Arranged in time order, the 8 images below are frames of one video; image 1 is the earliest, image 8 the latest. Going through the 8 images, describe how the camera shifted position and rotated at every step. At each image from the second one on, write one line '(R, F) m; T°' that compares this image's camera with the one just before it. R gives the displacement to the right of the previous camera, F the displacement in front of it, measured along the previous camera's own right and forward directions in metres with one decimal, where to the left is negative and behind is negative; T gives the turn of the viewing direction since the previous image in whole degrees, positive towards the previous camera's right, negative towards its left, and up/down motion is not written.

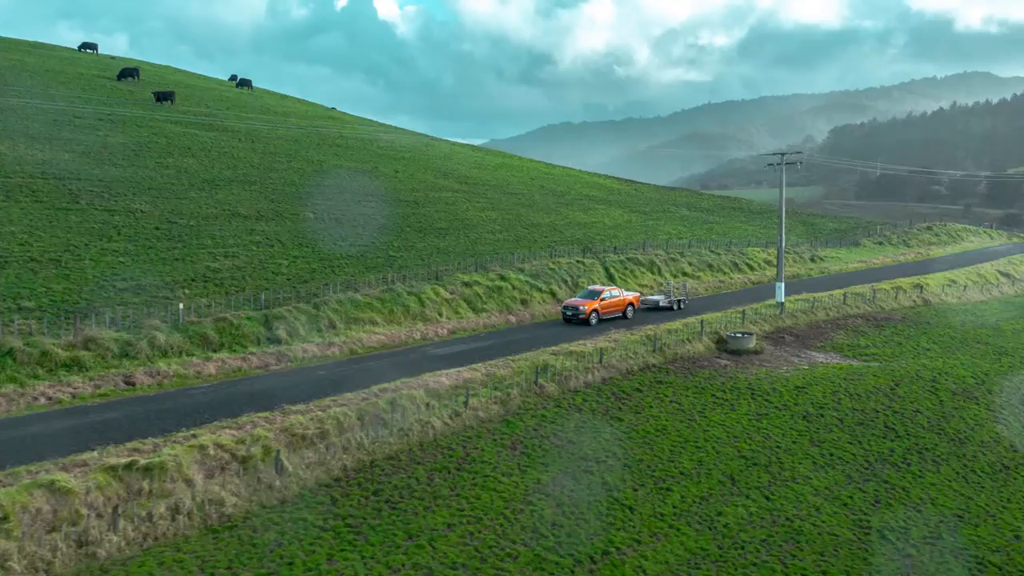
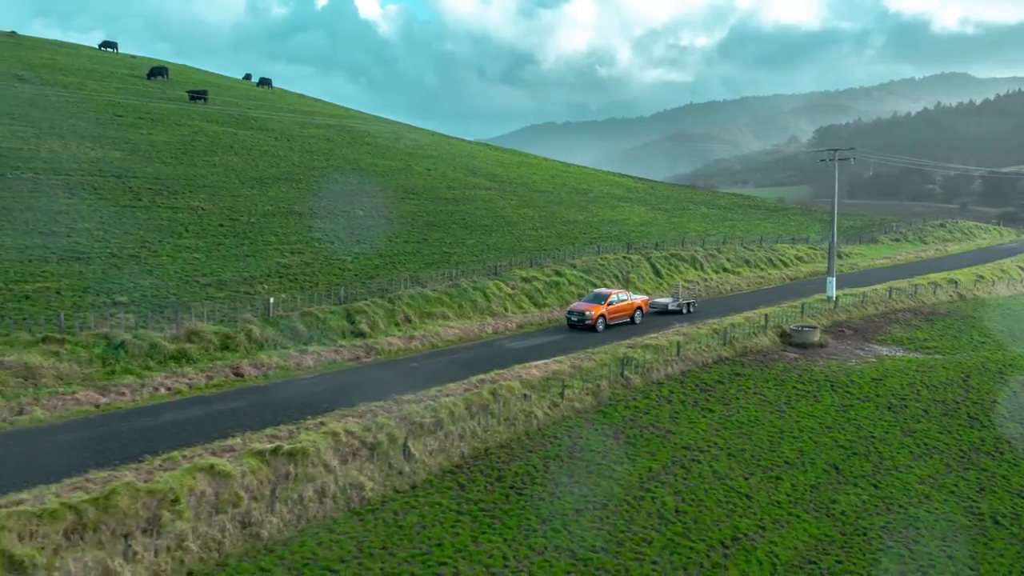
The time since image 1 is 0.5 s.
(-2.9, -0.5) m; 0°
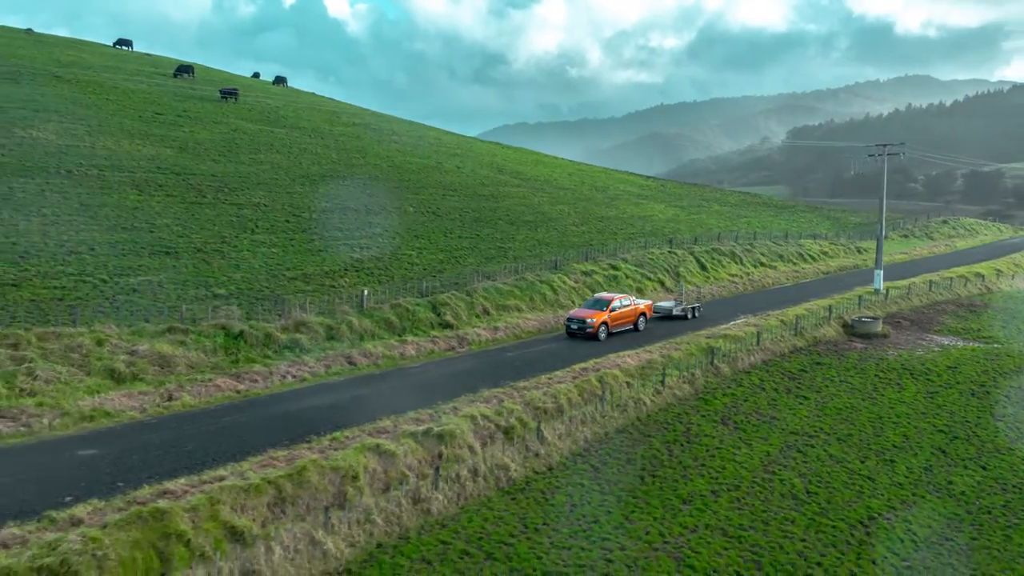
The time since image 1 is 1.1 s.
(-3.4, -0.7) m; +1°
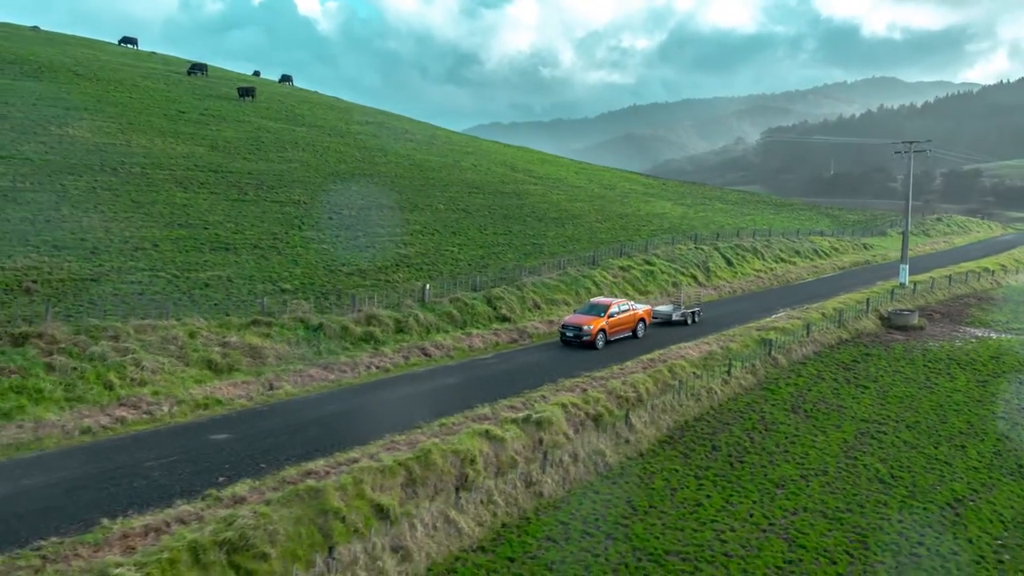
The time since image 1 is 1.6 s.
(-2.6, -0.6) m; +1°
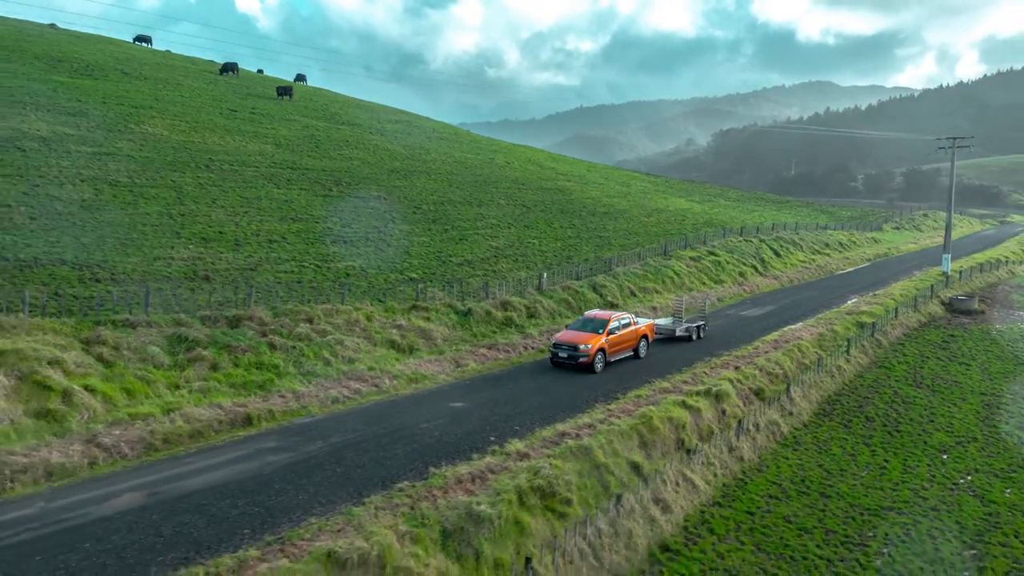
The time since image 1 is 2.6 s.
(-5.1, -1.6) m; +1°
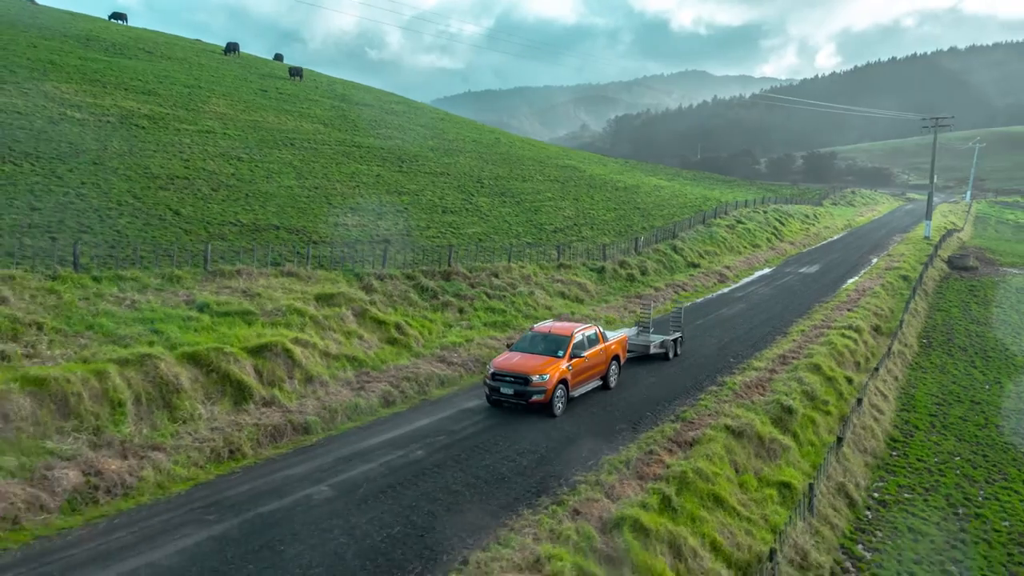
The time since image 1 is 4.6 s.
(-7.1, -3.3) m; +4°
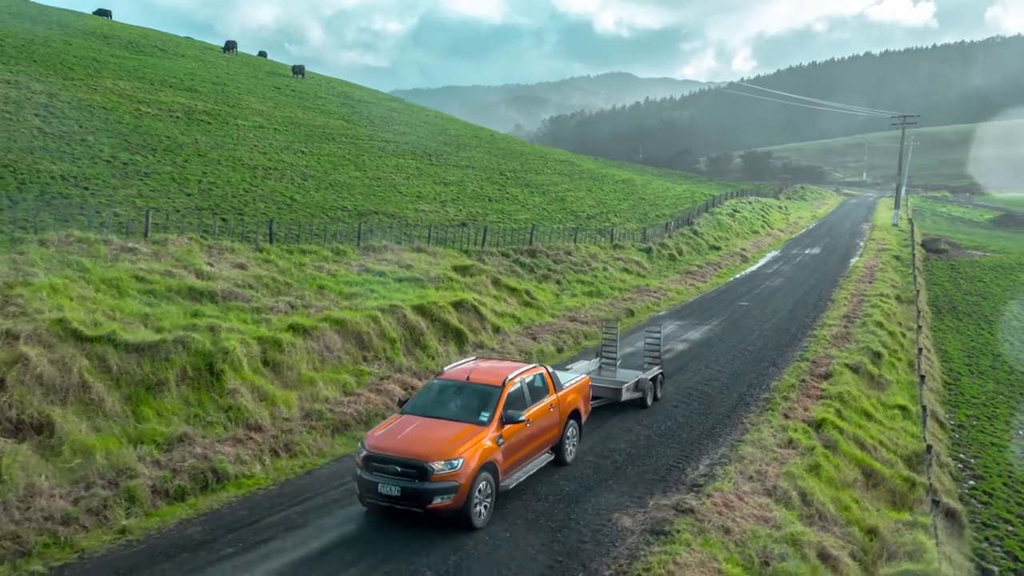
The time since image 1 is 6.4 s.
(-4.0, -2.9) m; +3°
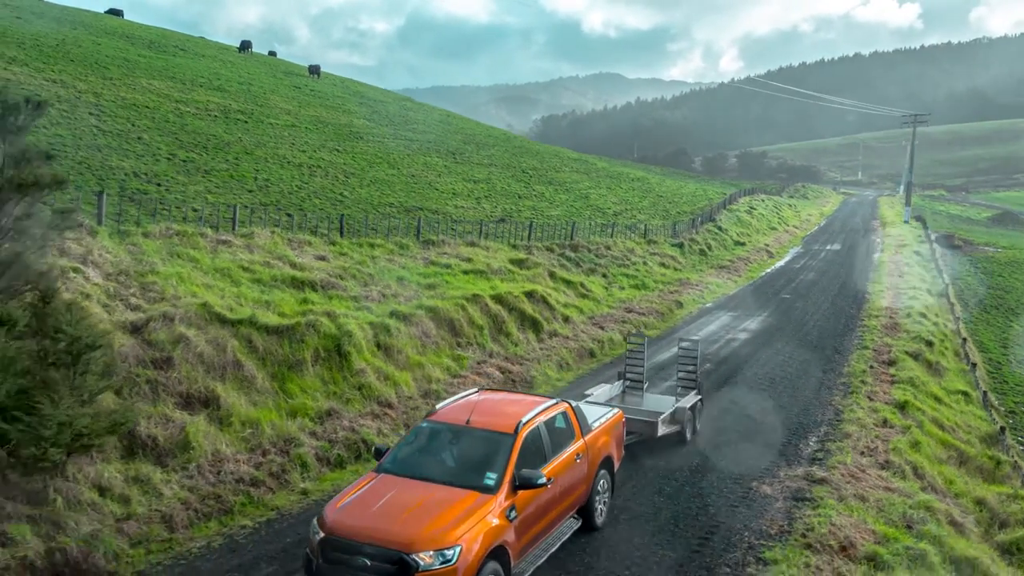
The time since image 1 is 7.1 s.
(-1.5, -0.7) m; 0°
